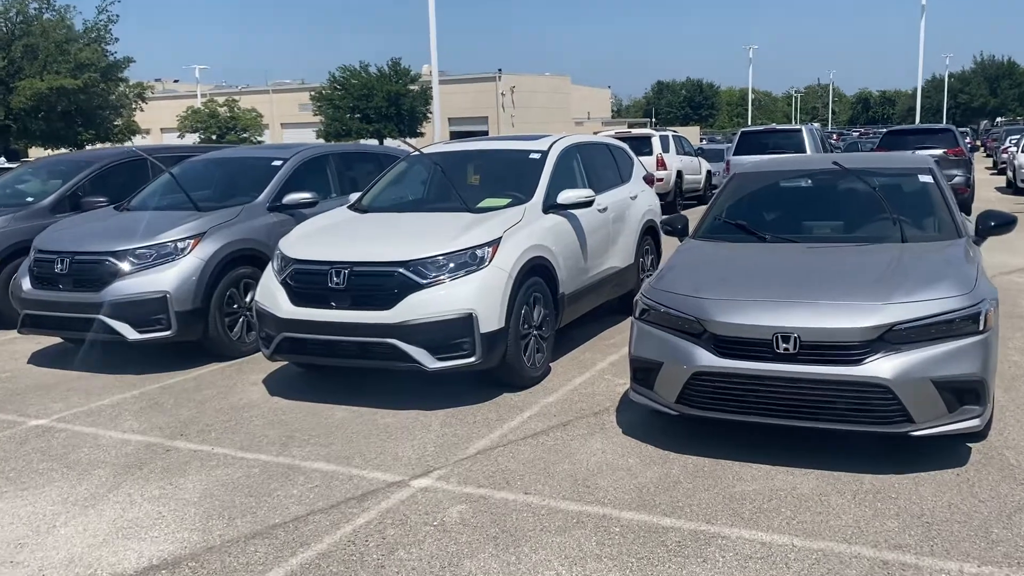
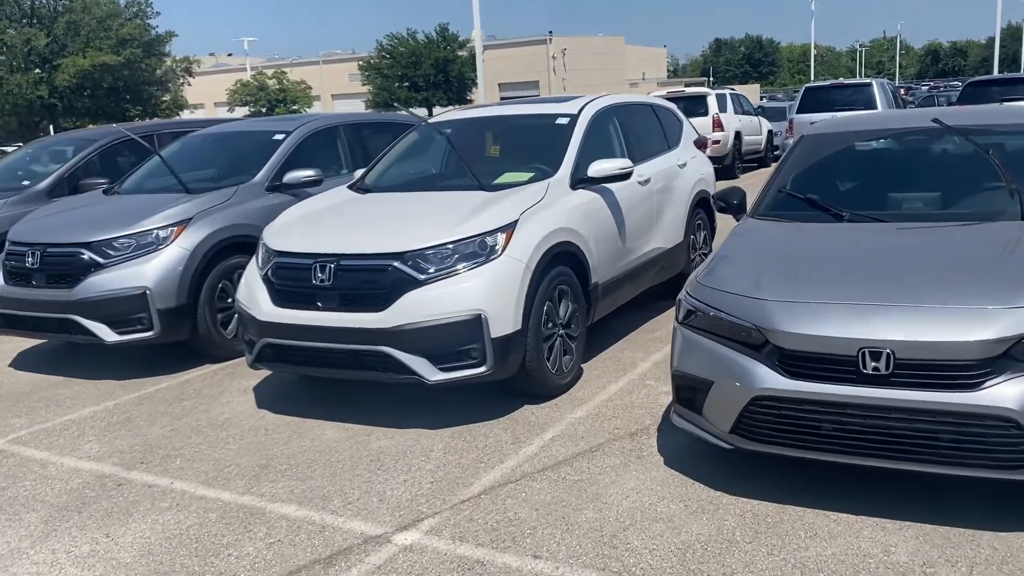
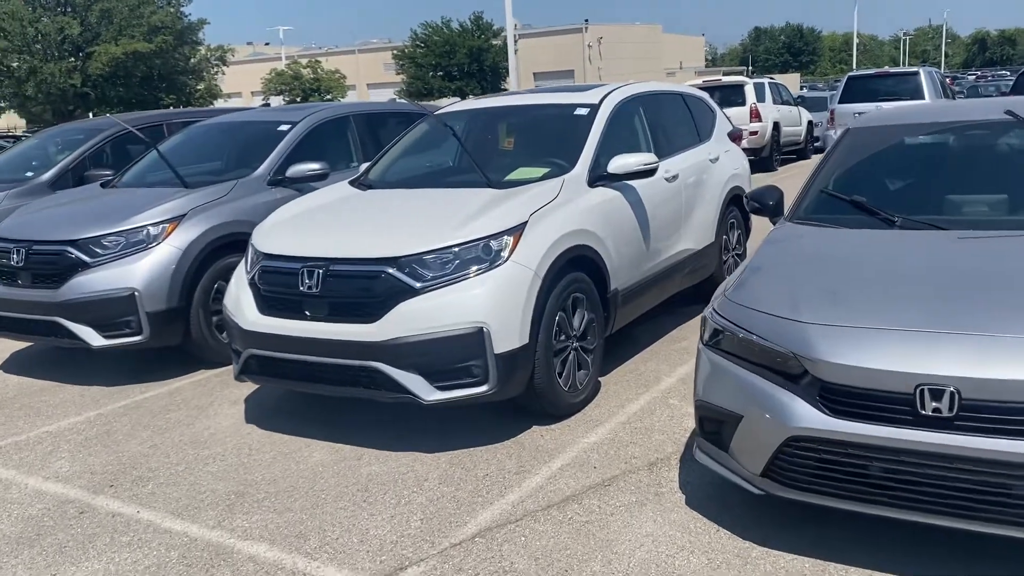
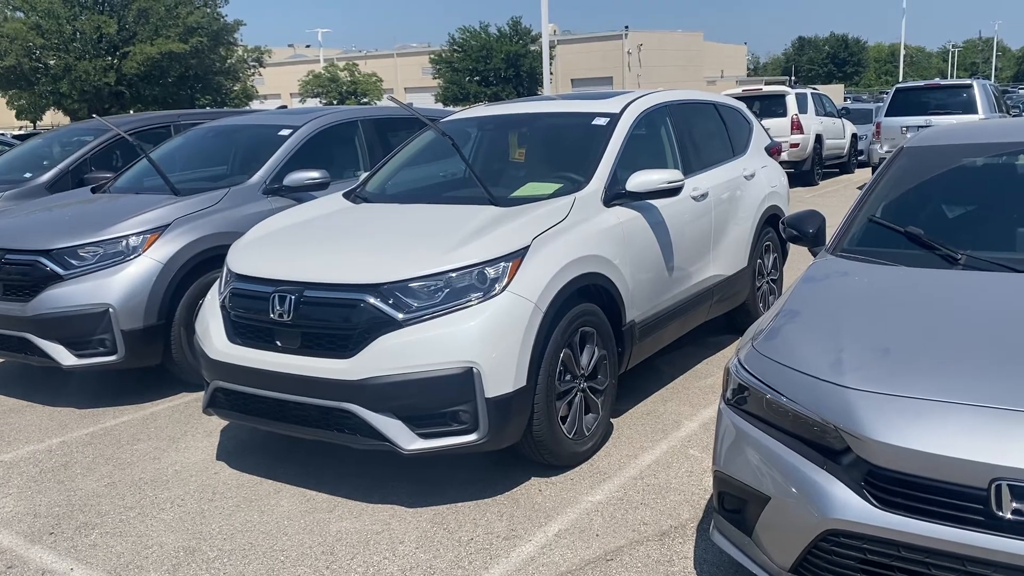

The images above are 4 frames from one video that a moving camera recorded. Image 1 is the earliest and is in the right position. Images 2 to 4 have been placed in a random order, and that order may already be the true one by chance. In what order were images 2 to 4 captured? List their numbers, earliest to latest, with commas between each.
2, 3, 4
